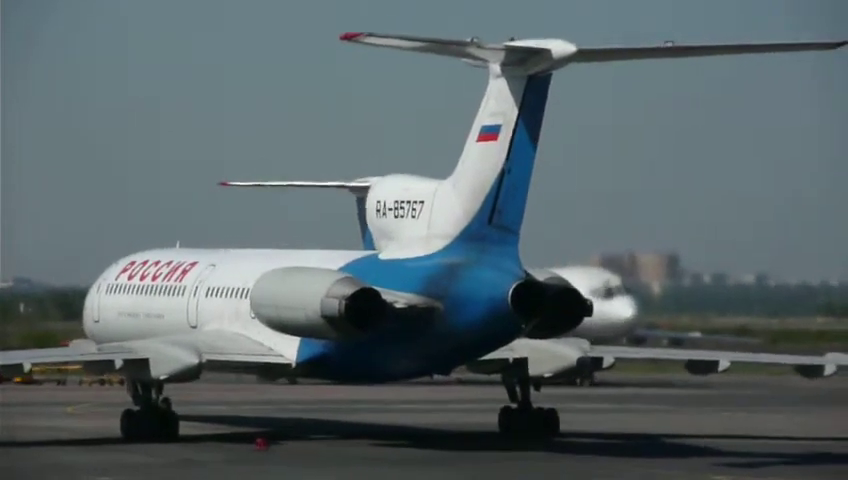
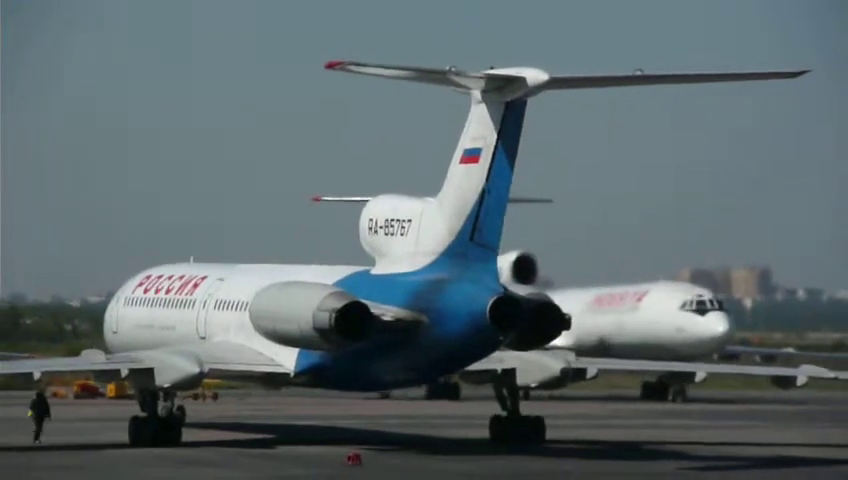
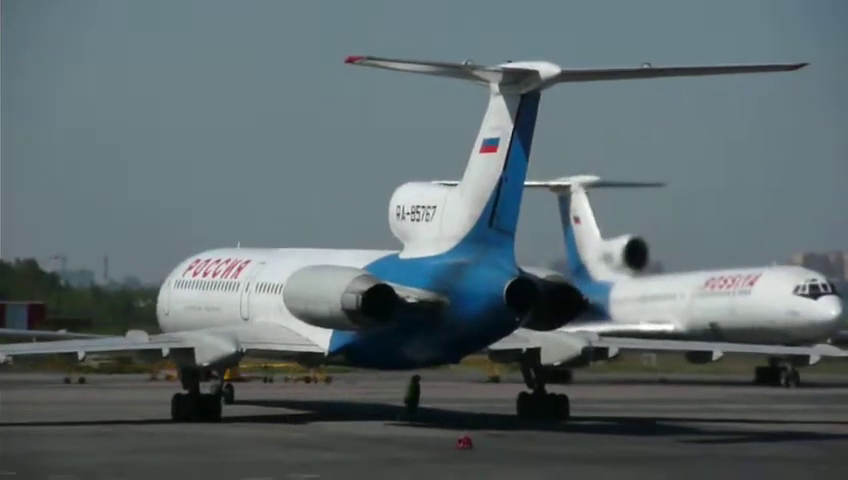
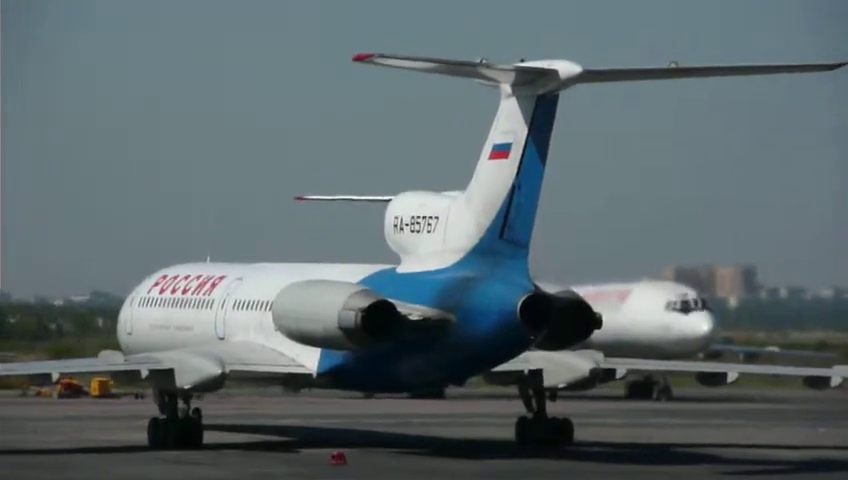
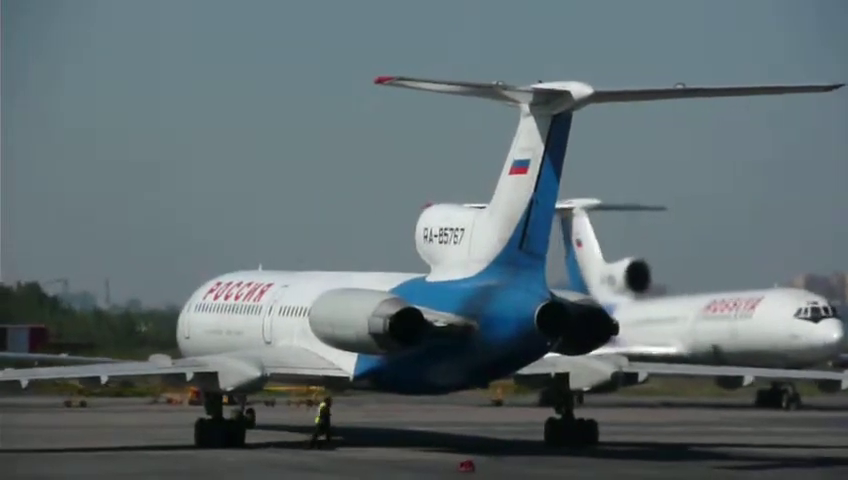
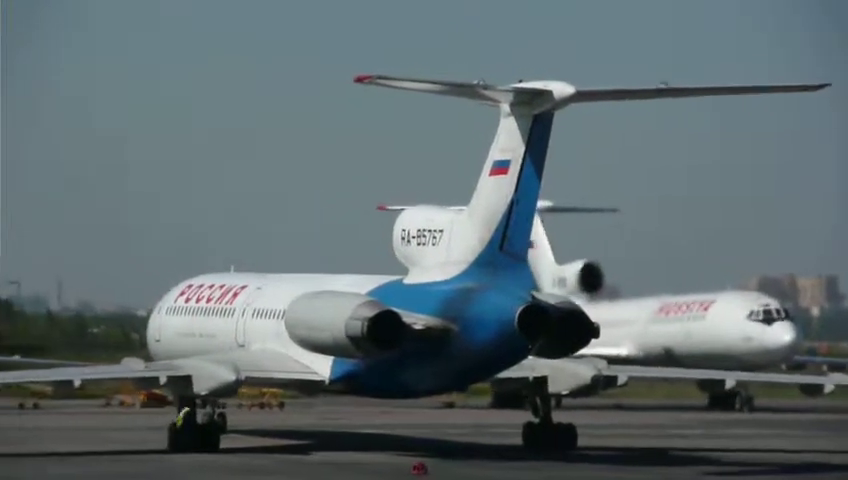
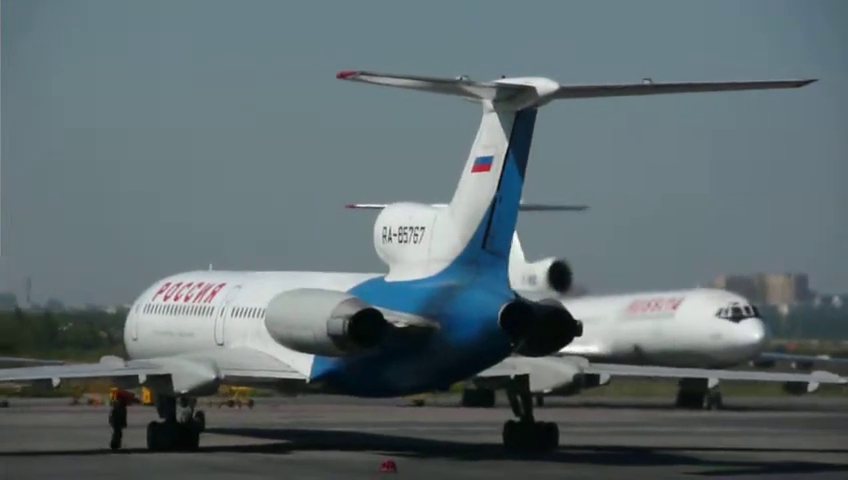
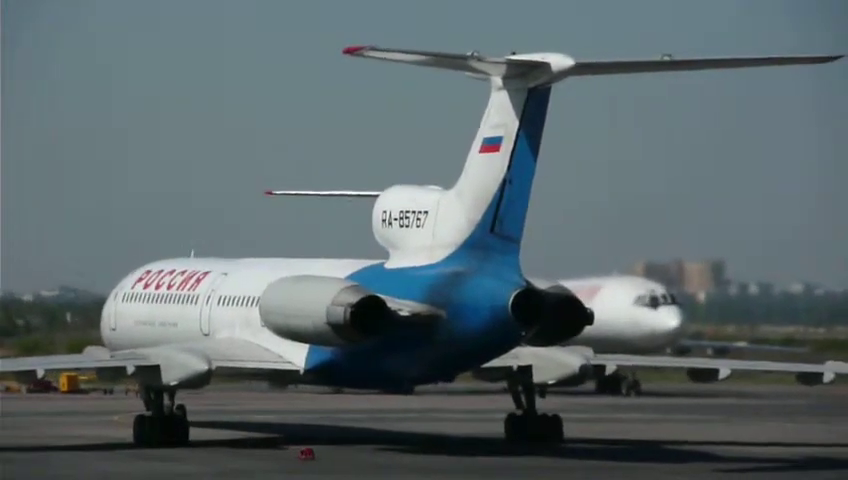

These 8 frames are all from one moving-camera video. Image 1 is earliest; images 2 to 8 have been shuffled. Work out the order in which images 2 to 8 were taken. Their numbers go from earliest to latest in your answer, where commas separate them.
8, 4, 2, 7, 6, 5, 3
